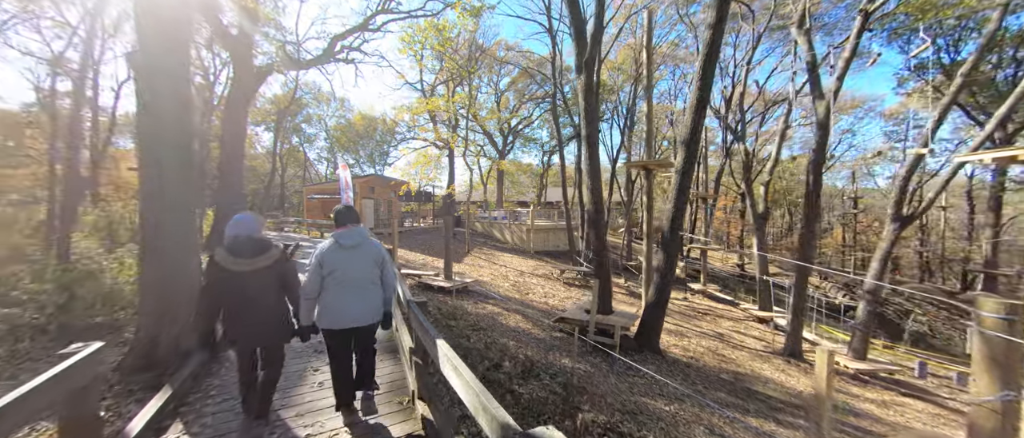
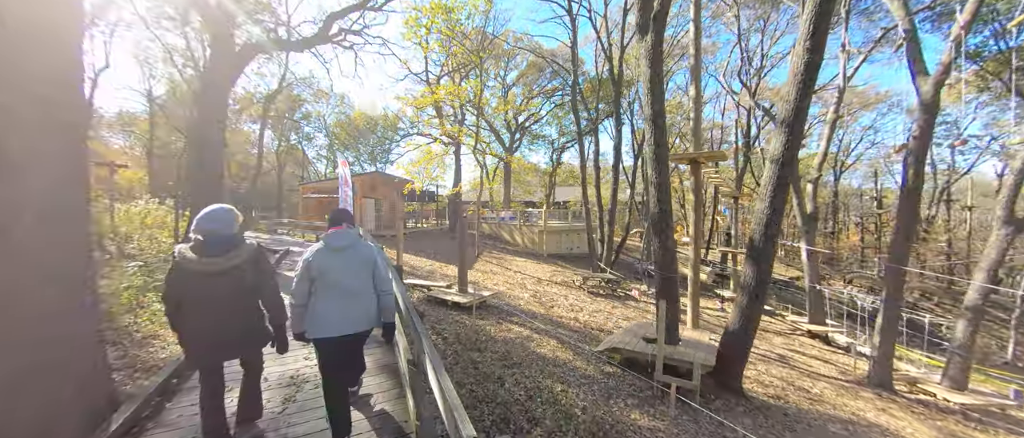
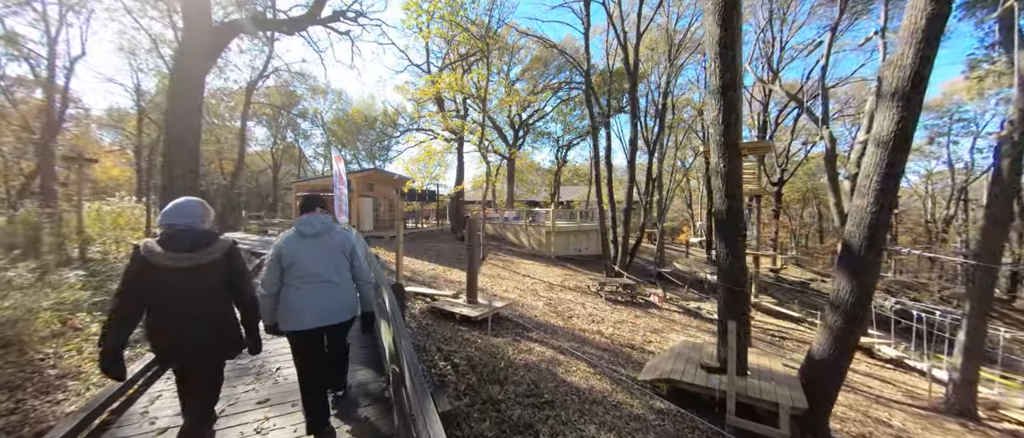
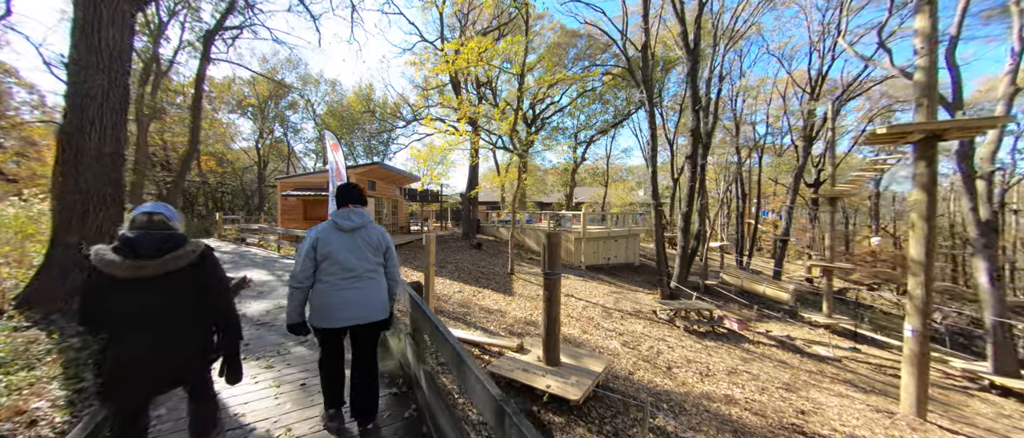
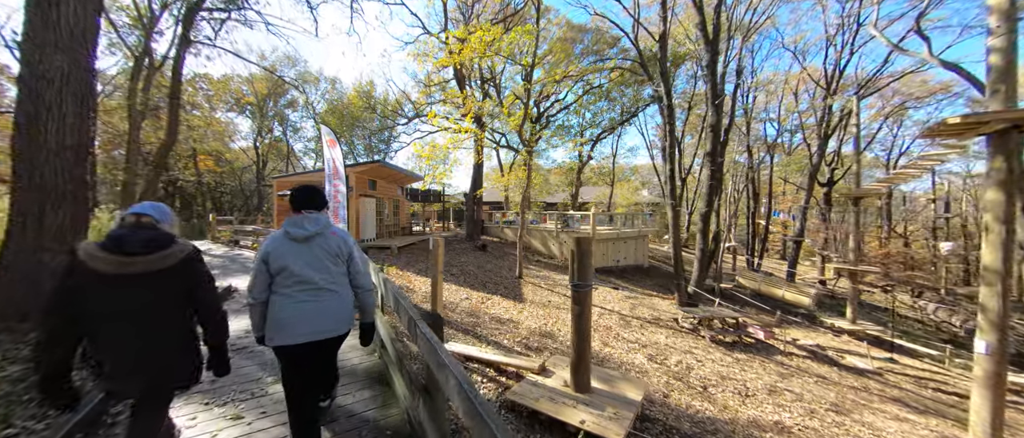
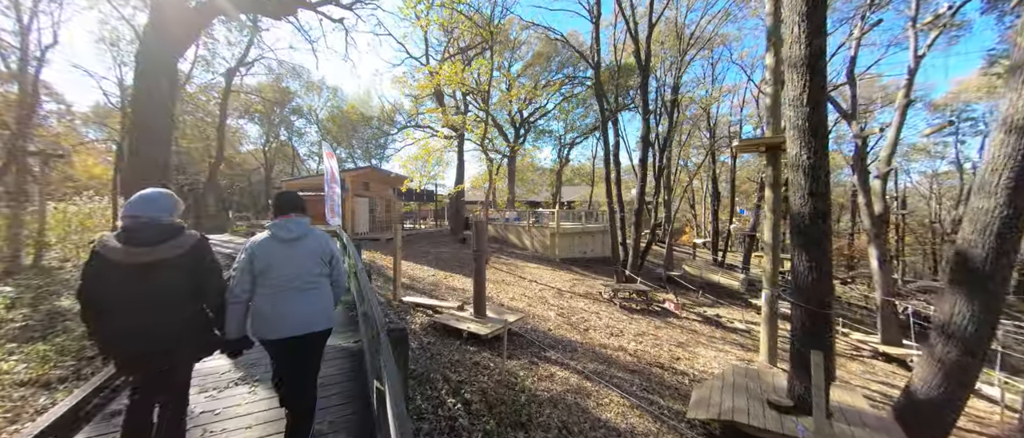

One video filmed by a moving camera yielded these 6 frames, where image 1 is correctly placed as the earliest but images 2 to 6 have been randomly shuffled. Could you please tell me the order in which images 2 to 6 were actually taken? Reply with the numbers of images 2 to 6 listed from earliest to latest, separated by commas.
2, 3, 6, 4, 5
